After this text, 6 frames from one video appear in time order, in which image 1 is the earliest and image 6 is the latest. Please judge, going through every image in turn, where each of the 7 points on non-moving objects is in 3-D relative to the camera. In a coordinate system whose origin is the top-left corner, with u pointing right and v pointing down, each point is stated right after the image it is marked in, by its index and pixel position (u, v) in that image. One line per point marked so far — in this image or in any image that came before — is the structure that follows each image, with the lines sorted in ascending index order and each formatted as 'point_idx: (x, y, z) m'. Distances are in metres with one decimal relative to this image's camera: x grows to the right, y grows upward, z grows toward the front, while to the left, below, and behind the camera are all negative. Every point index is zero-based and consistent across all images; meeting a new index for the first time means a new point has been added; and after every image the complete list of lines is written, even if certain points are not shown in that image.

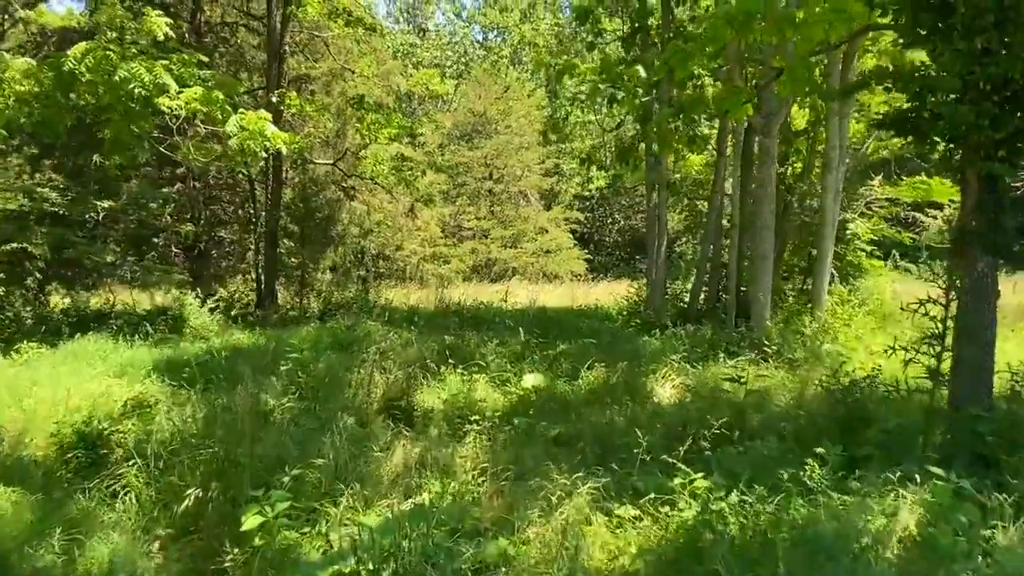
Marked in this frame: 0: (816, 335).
0: (+3.1, -0.5, +8.8) m
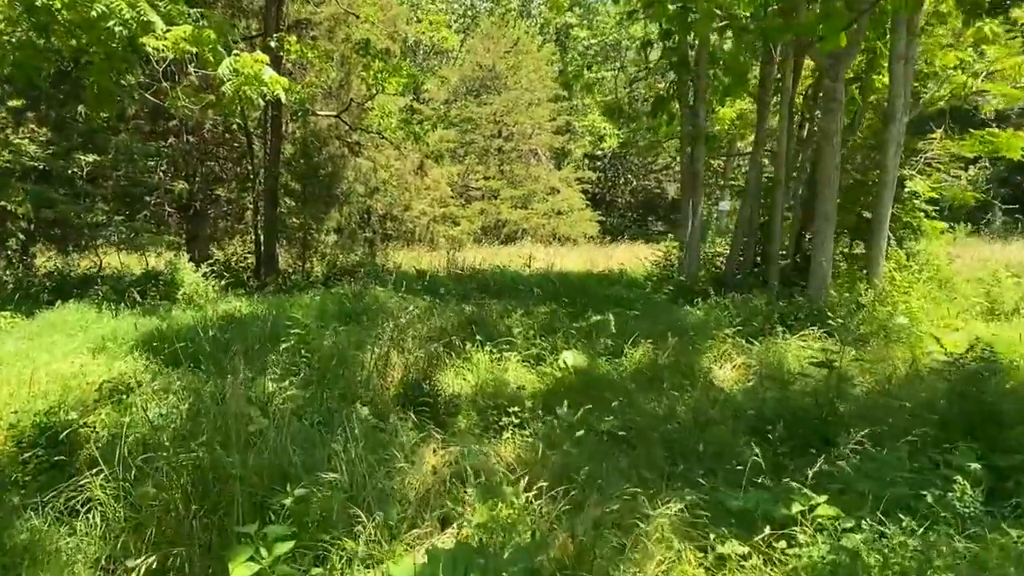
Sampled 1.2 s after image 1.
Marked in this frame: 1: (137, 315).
0: (+3.3, -0.2, +7.9) m
1: (-3.5, -0.3, +8.1) m
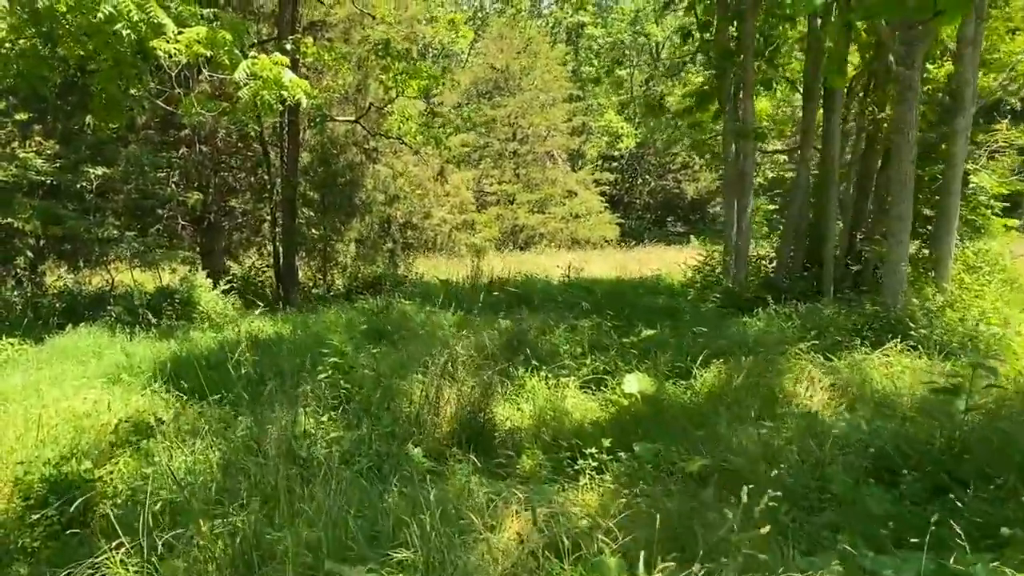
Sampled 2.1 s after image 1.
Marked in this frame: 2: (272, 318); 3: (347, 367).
0: (+3.7, -0.2, +7.2) m
1: (-3.1, -0.5, +7.6) m
2: (-2.5, -0.3, +9.0) m
3: (-1.1, -0.5, +5.5) m
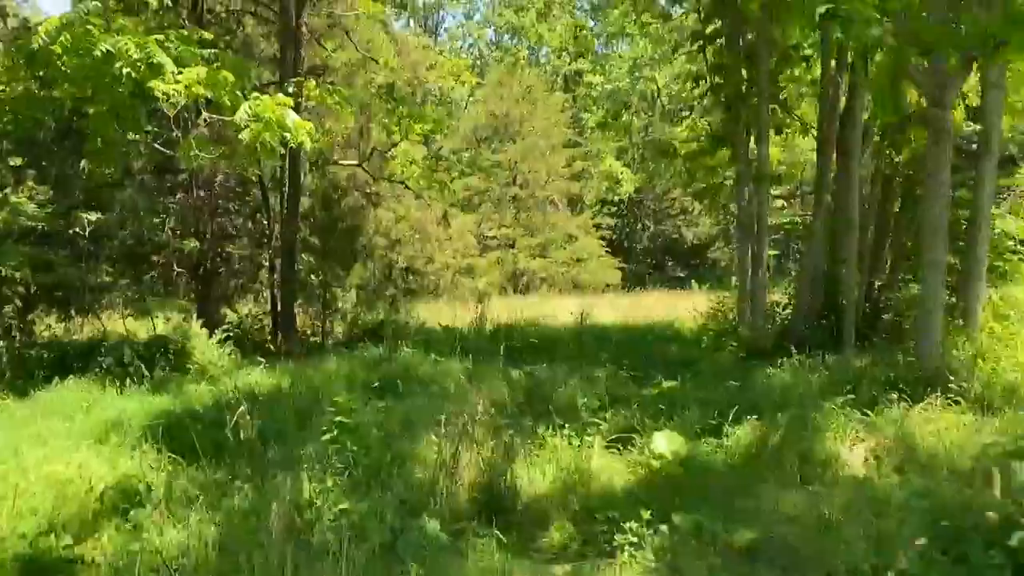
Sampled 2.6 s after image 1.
0: (+3.8, -0.6, +6.9) m
1: (-3.0, -0.9, +7.2) m
2: (-2.4, -0.8, +8.6) m
3: (-0.9, -0.8, +5.1) m
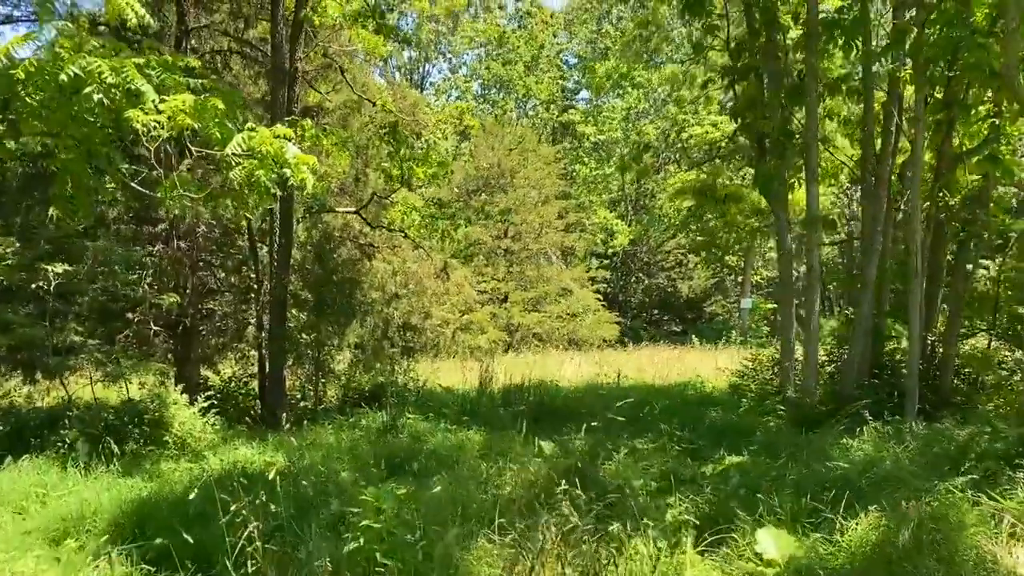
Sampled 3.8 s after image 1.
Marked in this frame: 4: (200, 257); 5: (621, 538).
0: (+4.1, -1.0, +5.9) m
1: (-2.8, -1.3, +6.0) m
2: (-2.2, -1.3, +7.5) m
3: (-0.6, -1.1, +4.1) m
4: (-3.8, +0.4, +10.5) m
5: (+0.5, -1.1, +3.9) m
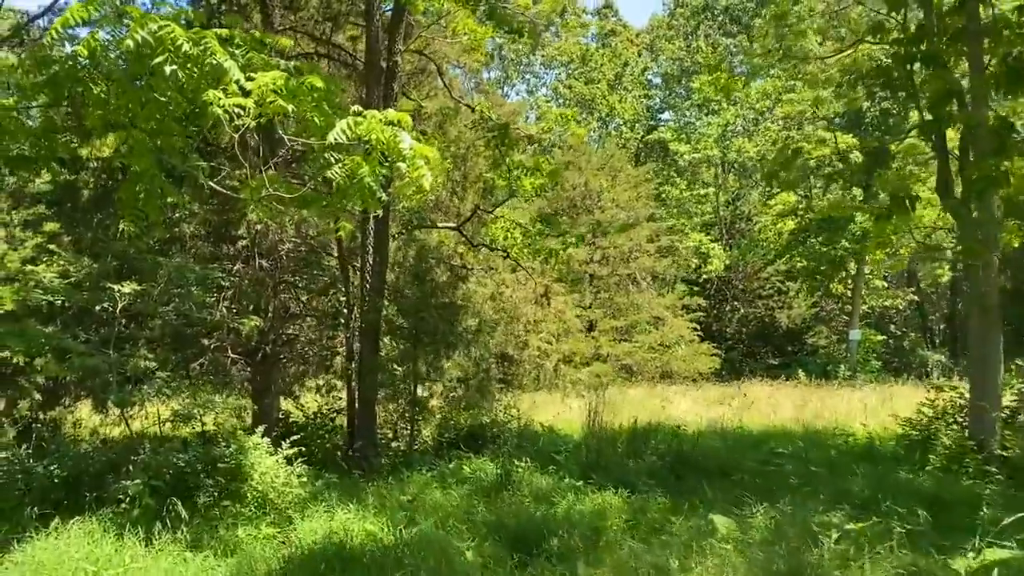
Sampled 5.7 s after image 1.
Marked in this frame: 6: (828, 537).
0: (+5.0, -1.2, +4.2) m
1: (-1.8, -1.4, +4.8) m
2: (-1.1, -1.5, +6.1) m
3: (+0.1, -1.2, +2.7) m
4: (-2.4, +0.1, +9.3) m
5: (+1.2, -1.2, +2.4) m
6: (+1.7, -1.4, +4.8) m
